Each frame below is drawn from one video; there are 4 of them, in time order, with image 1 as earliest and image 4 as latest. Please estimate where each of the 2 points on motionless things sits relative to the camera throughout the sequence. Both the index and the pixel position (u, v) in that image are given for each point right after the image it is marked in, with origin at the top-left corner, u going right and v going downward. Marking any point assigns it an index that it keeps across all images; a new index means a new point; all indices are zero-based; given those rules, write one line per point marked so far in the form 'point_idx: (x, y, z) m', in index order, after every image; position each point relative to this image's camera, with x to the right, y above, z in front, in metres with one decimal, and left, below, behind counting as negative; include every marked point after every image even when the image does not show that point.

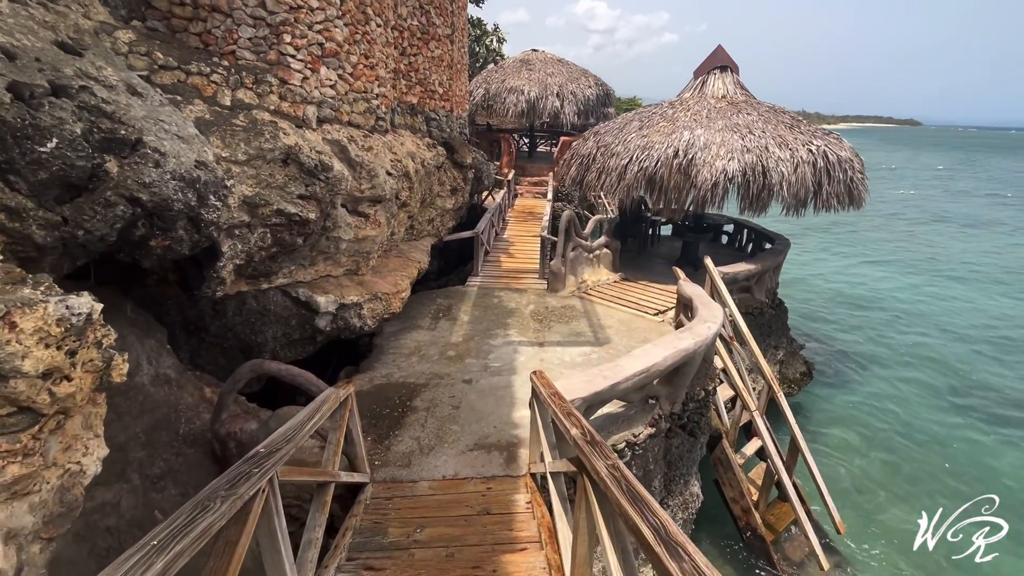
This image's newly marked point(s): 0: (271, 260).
0: (-2.1, +0.2, +4.3) m
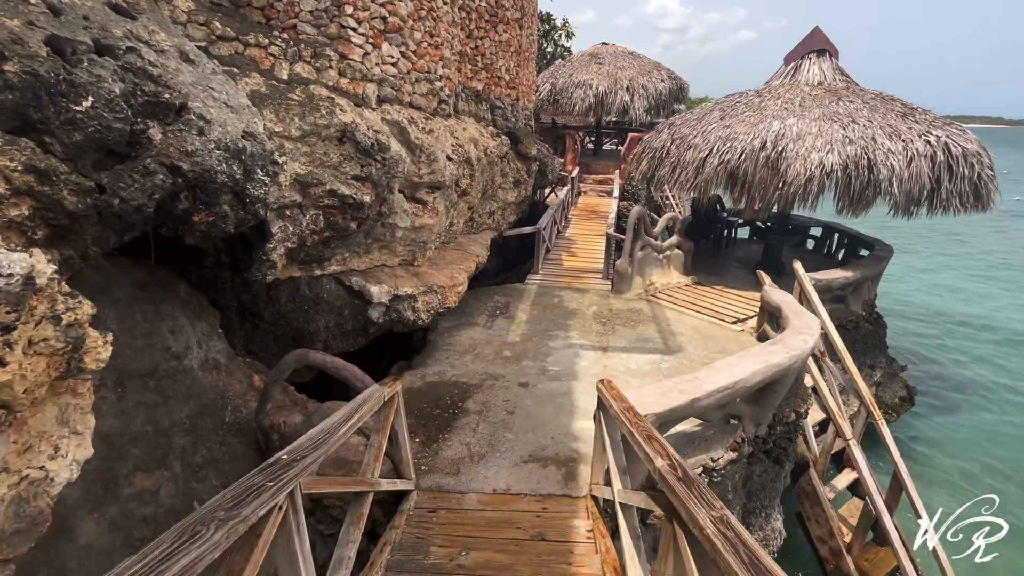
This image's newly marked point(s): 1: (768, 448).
0: (-1.6, +0.4, +4.1) m
1: (+2.6, -1.6, +5.0) m
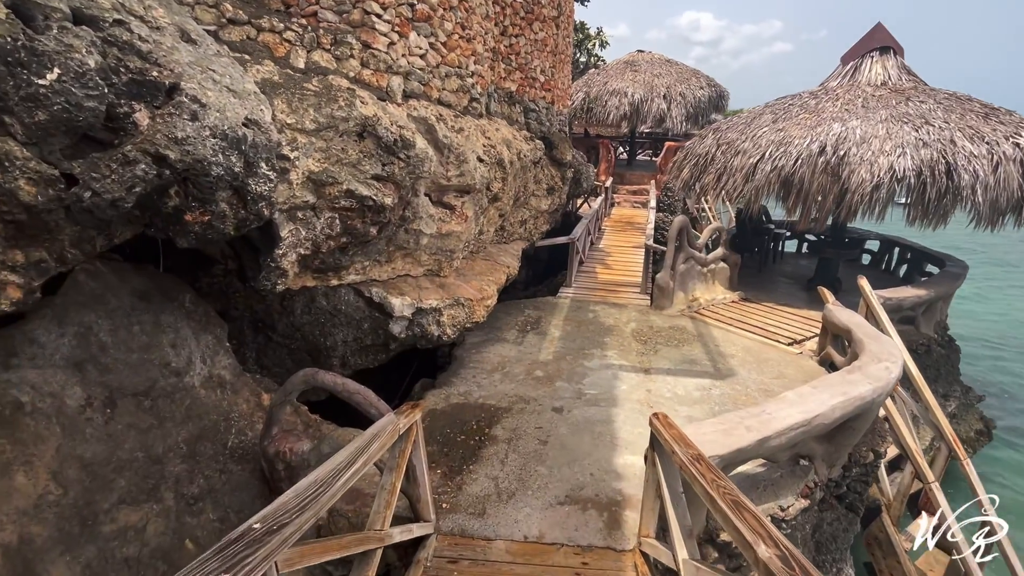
0: (-1.3, +0.3, +3.7) m
1: (+2.9, -1.8, +4.3) m
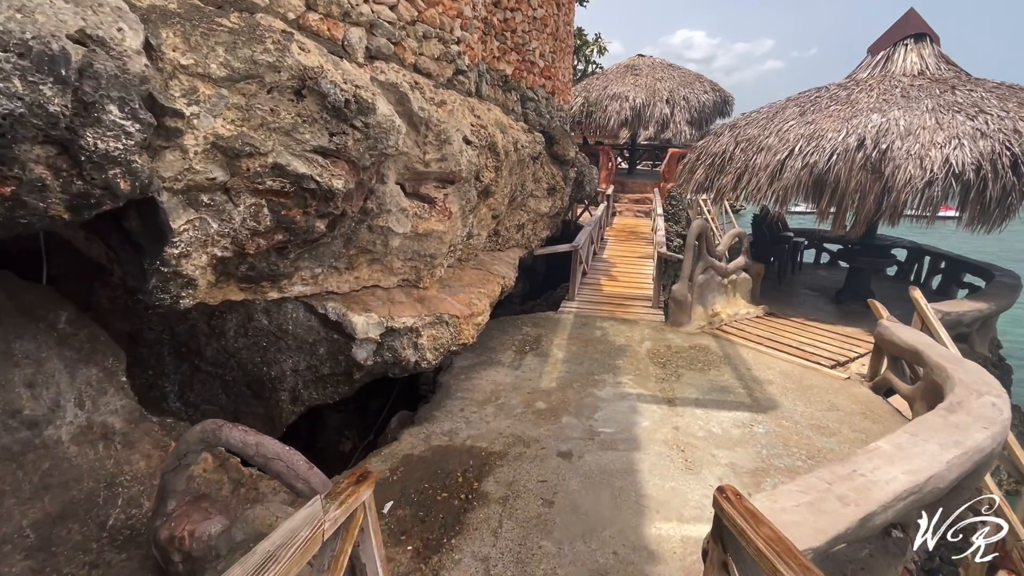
0: (-1.3, +0.2, +2.7) m
1: (+2.9, -1.9, +3.3) m
